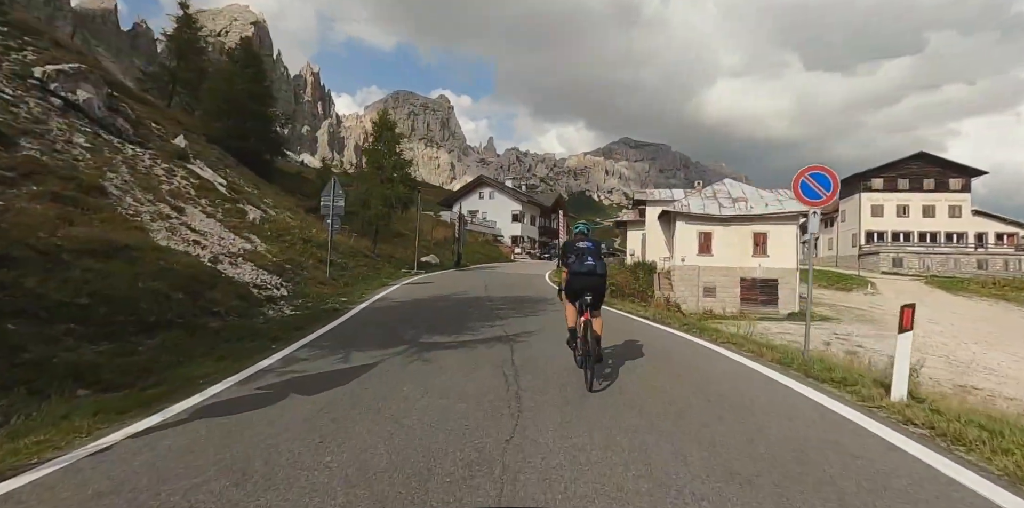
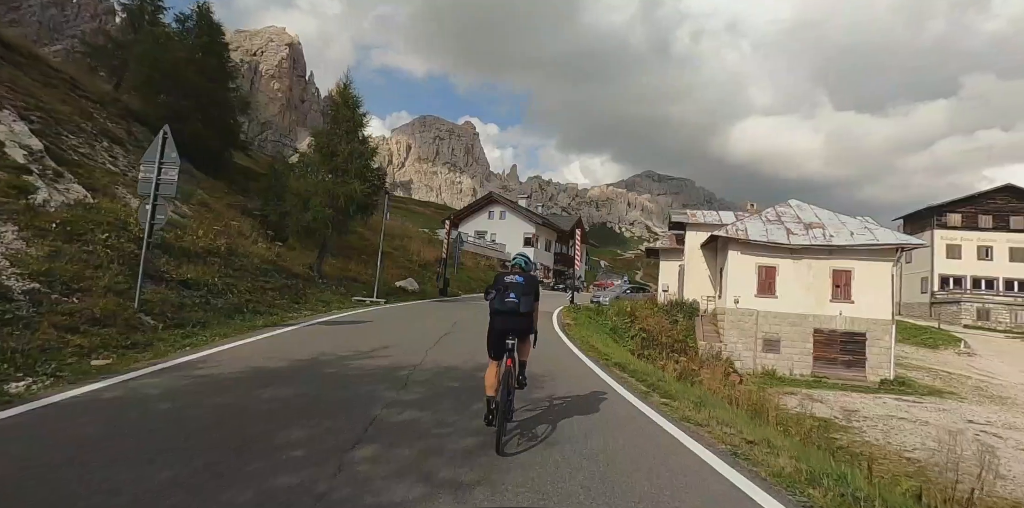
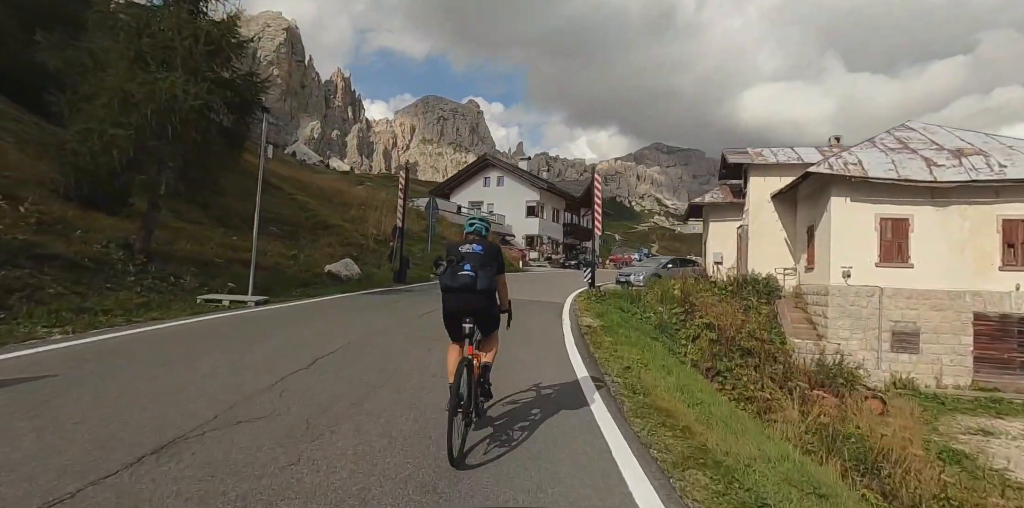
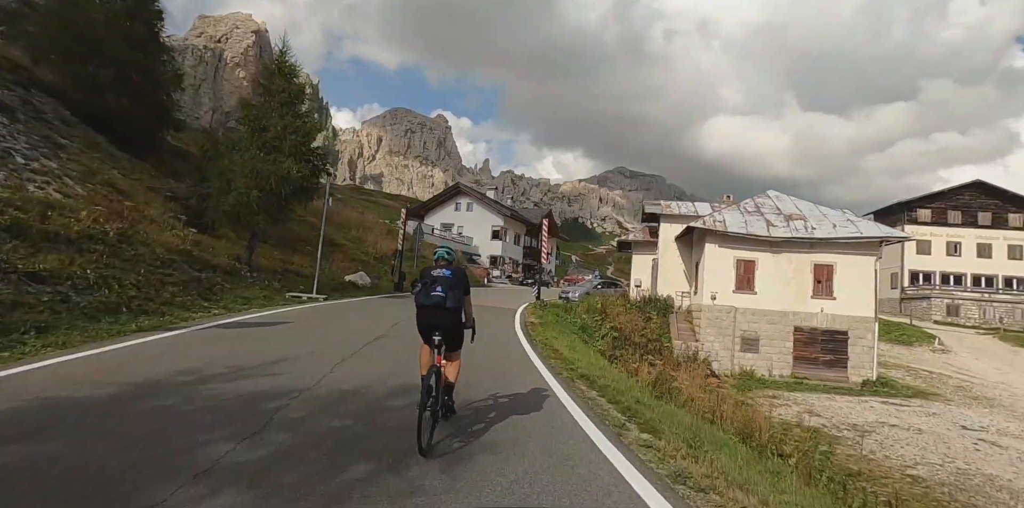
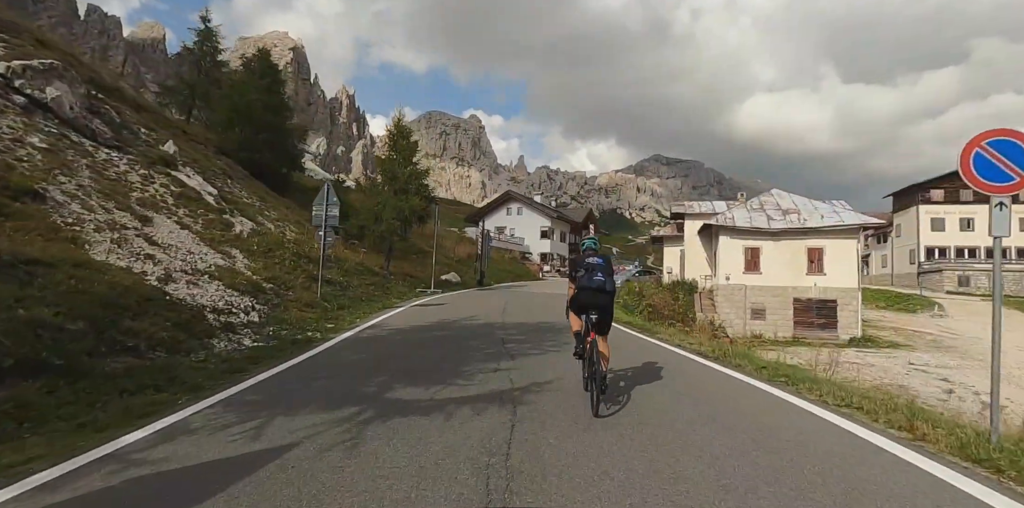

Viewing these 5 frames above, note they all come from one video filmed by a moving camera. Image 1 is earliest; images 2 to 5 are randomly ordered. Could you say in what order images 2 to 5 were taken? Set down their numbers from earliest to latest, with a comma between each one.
5, 2, 4, 3
